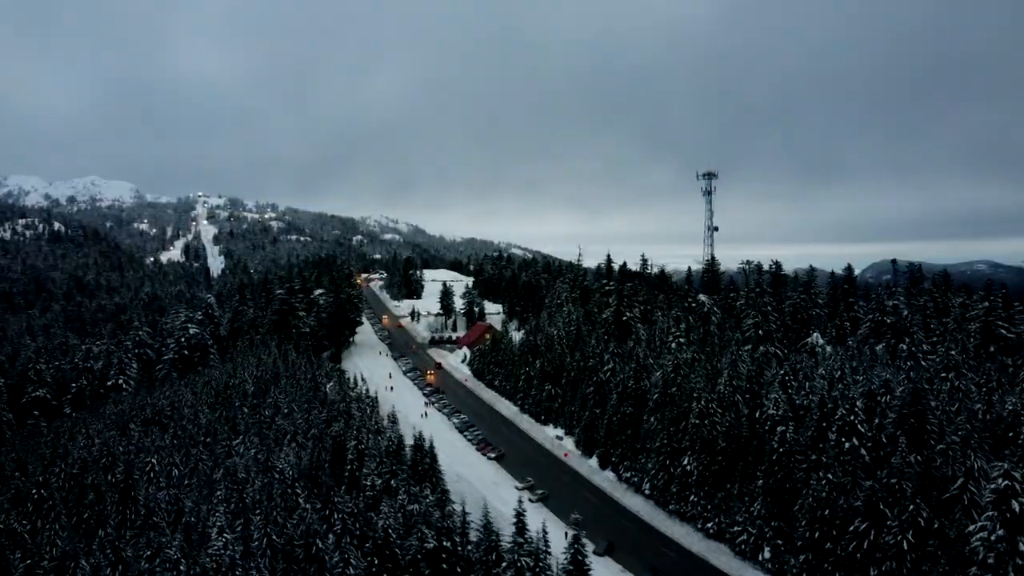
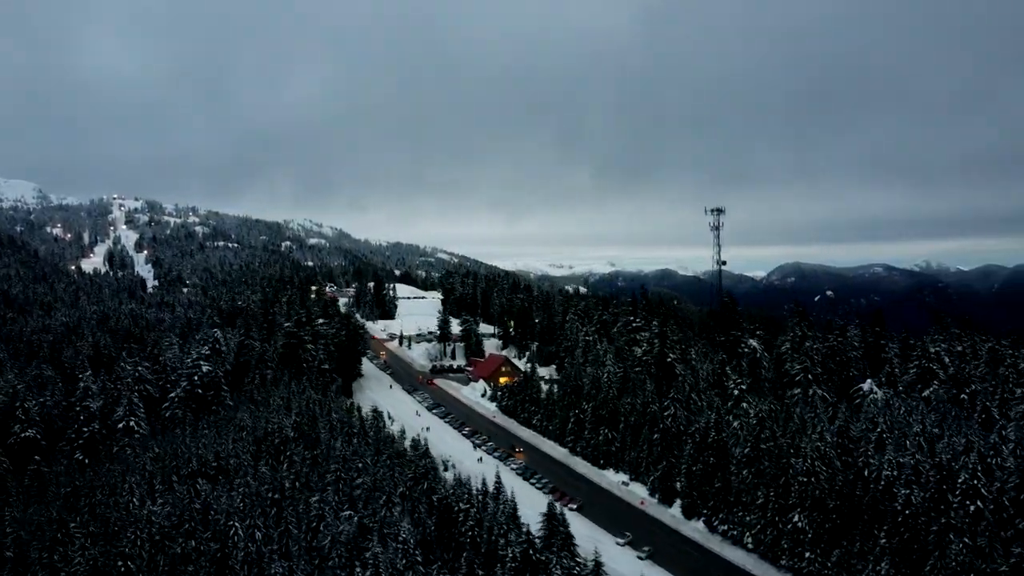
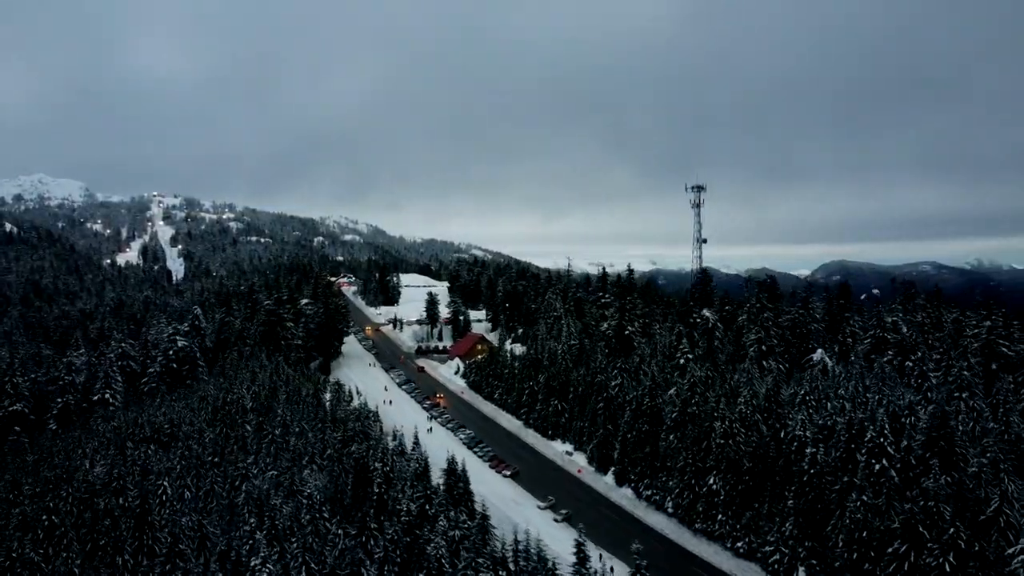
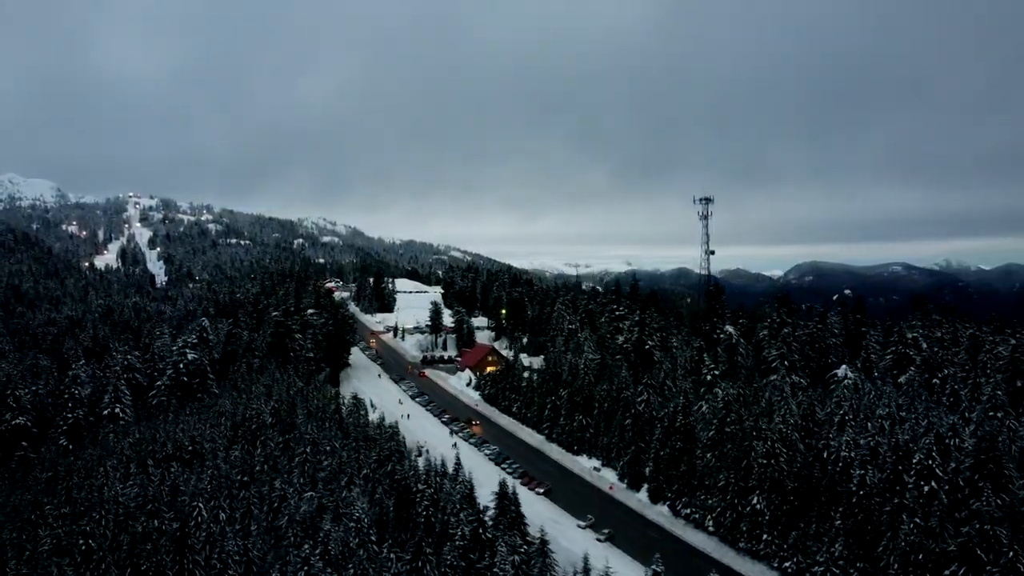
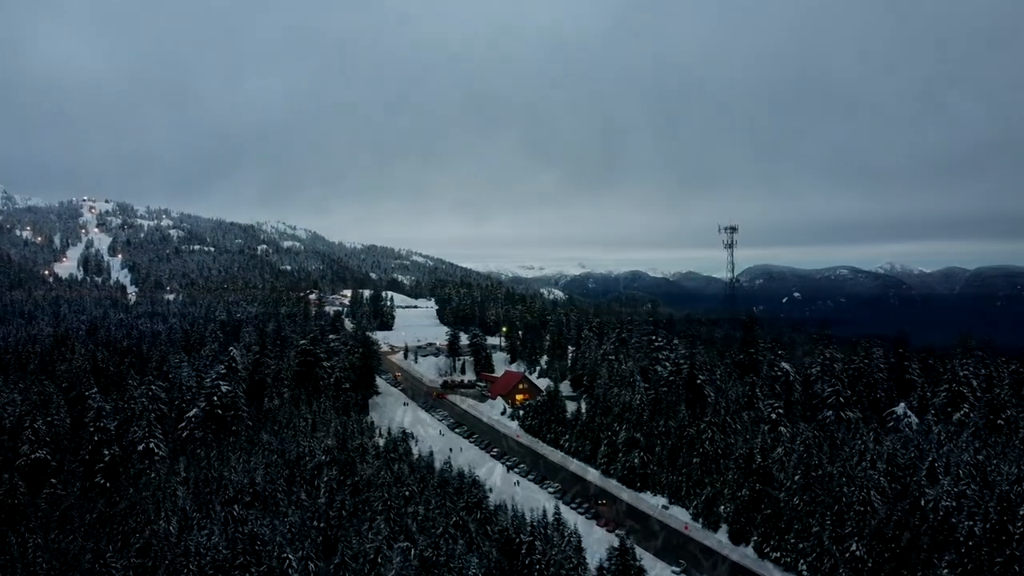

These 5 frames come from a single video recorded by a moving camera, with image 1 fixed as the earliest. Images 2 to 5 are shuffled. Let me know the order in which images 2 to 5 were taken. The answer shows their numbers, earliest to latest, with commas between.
3, 4, 2, 5
